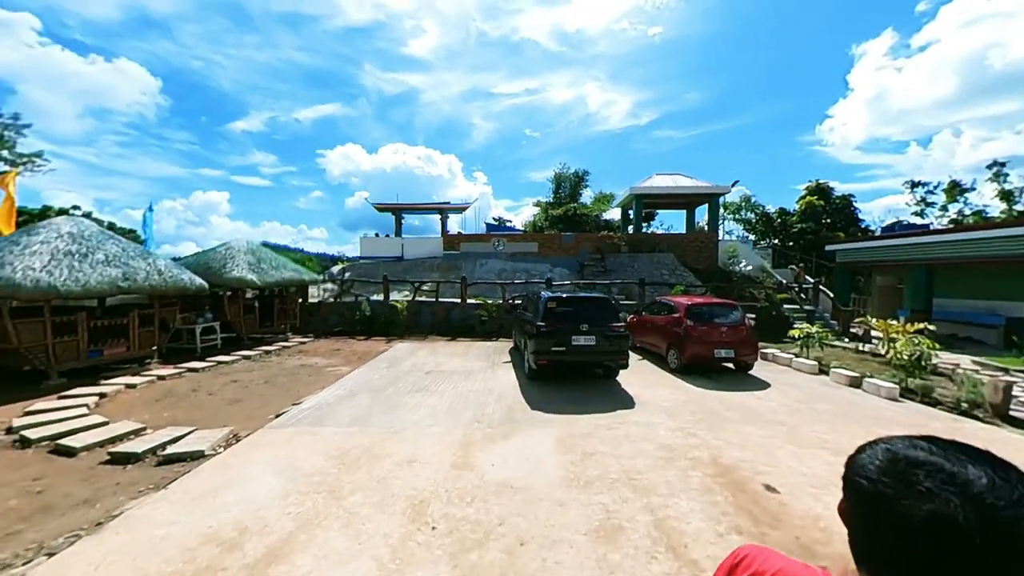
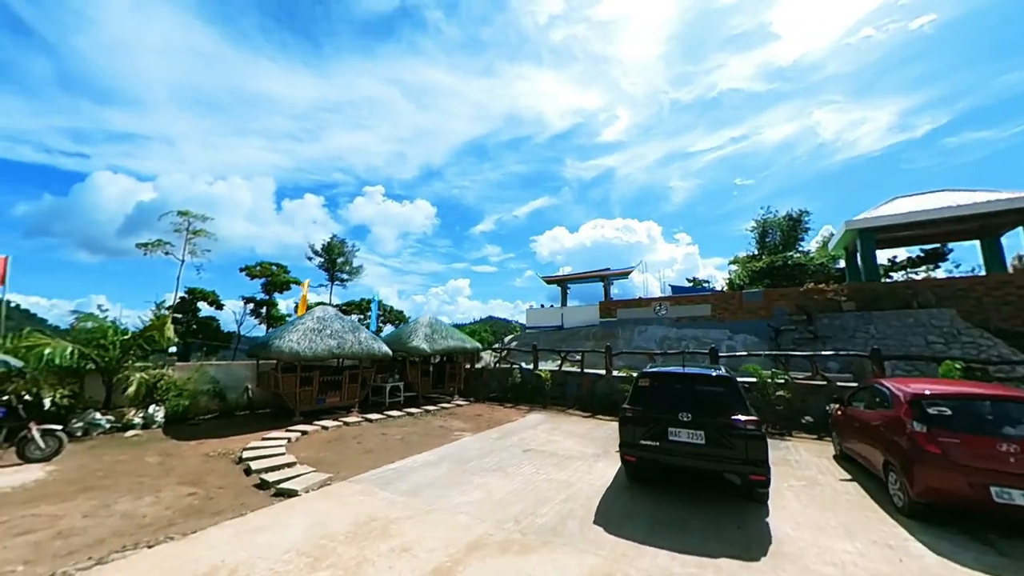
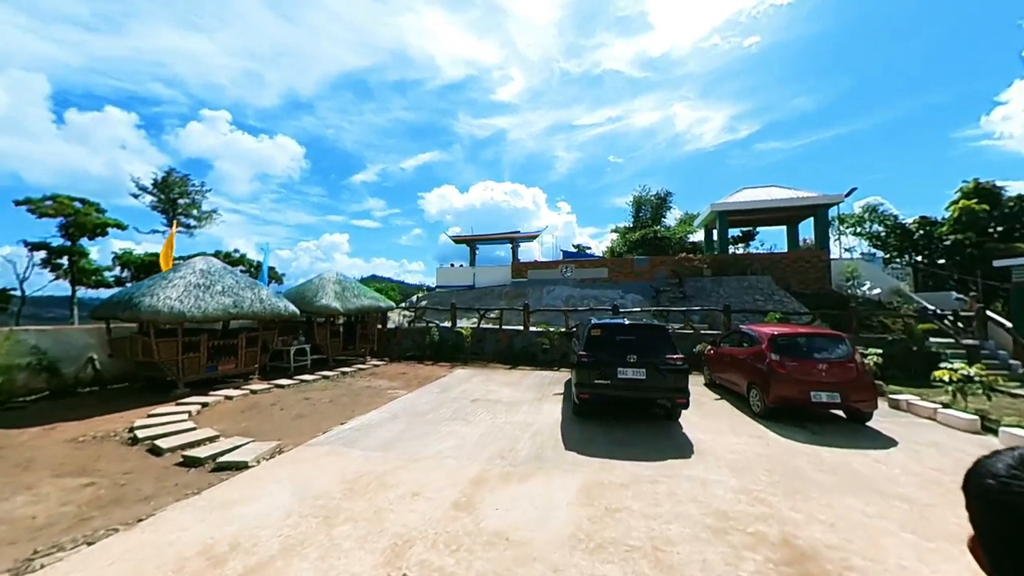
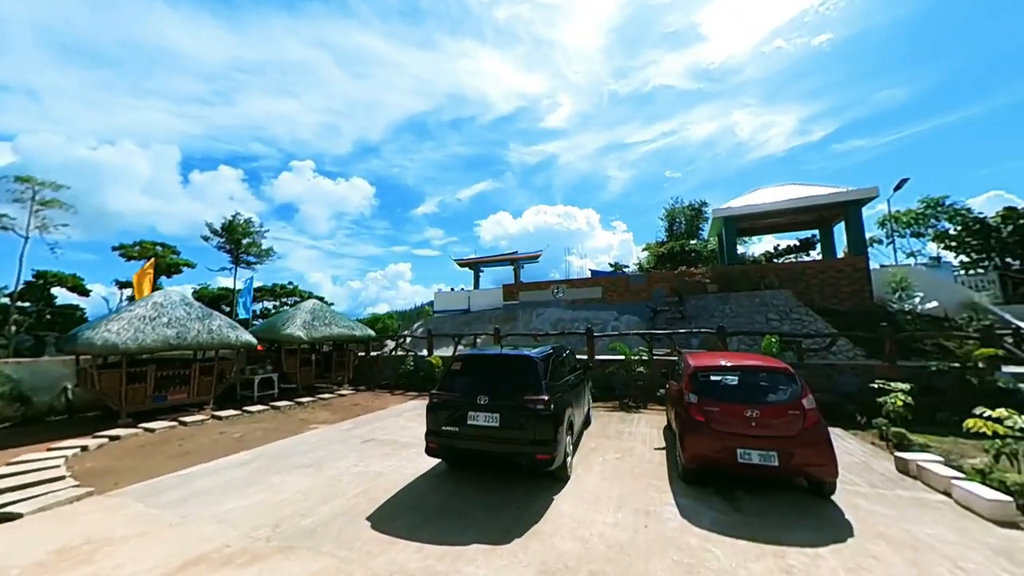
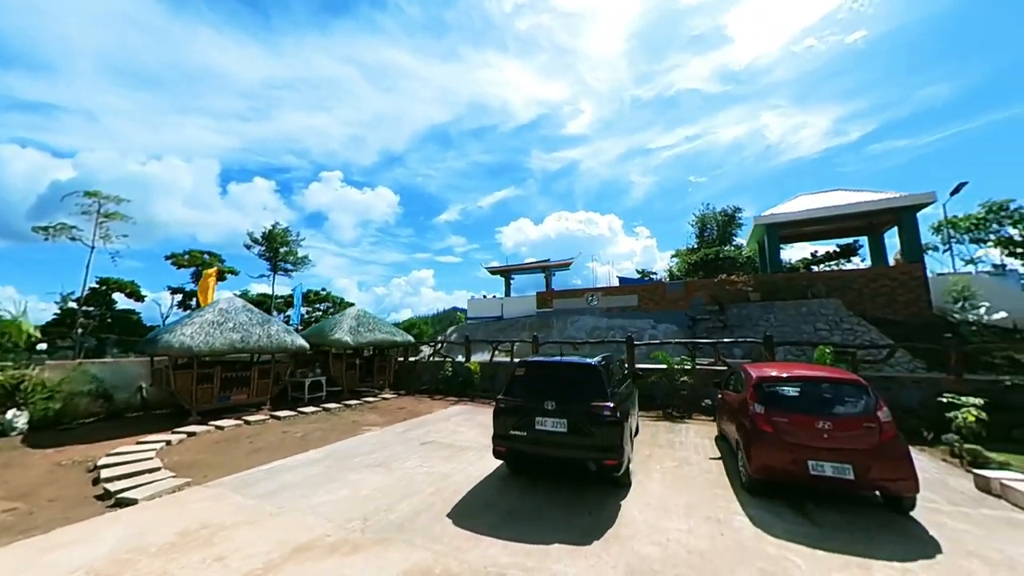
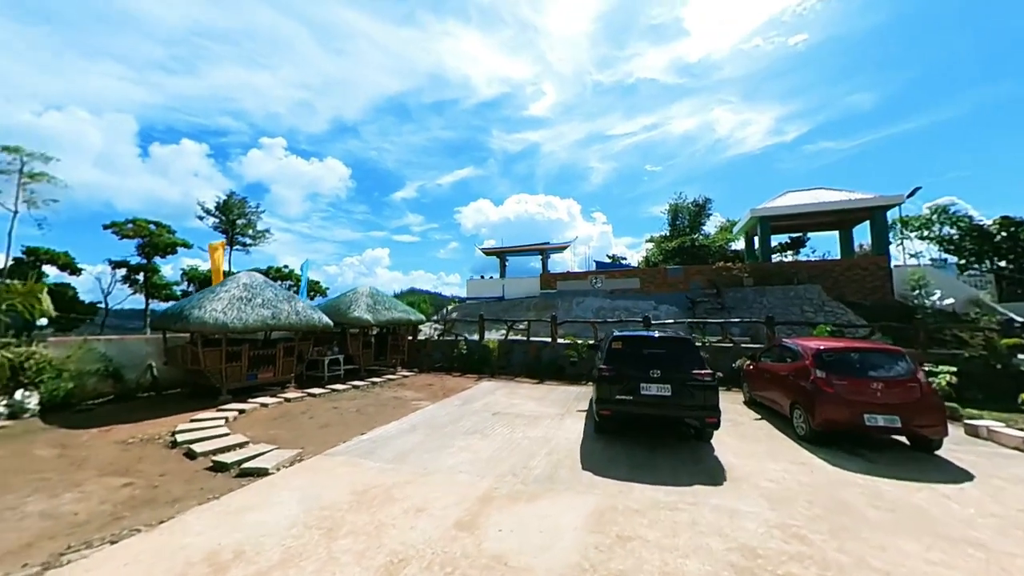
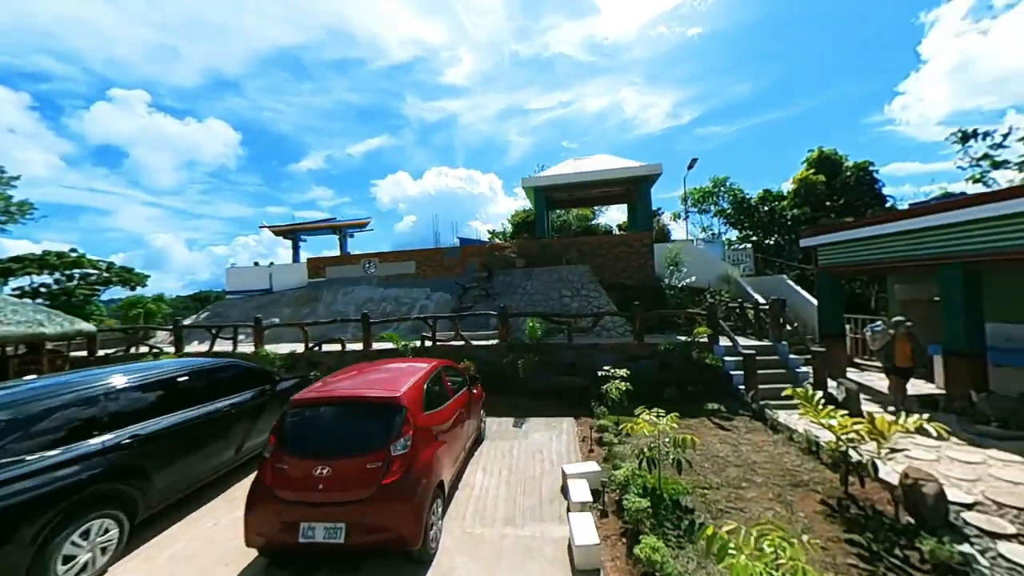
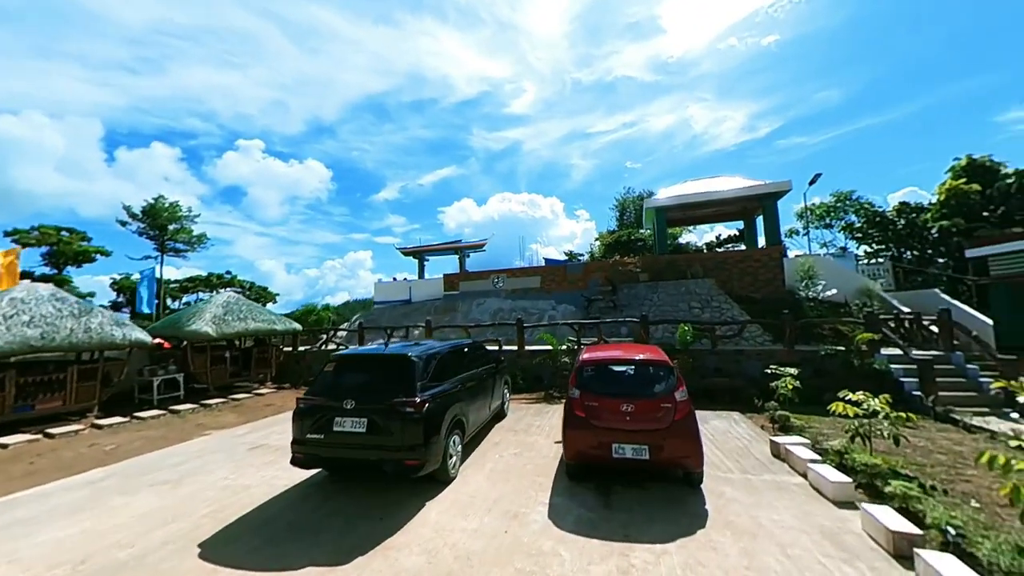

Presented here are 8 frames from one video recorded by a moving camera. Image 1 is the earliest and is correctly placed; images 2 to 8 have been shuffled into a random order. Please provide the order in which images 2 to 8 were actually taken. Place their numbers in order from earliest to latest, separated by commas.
3, 6, 2, 5, 4, 8, 7
